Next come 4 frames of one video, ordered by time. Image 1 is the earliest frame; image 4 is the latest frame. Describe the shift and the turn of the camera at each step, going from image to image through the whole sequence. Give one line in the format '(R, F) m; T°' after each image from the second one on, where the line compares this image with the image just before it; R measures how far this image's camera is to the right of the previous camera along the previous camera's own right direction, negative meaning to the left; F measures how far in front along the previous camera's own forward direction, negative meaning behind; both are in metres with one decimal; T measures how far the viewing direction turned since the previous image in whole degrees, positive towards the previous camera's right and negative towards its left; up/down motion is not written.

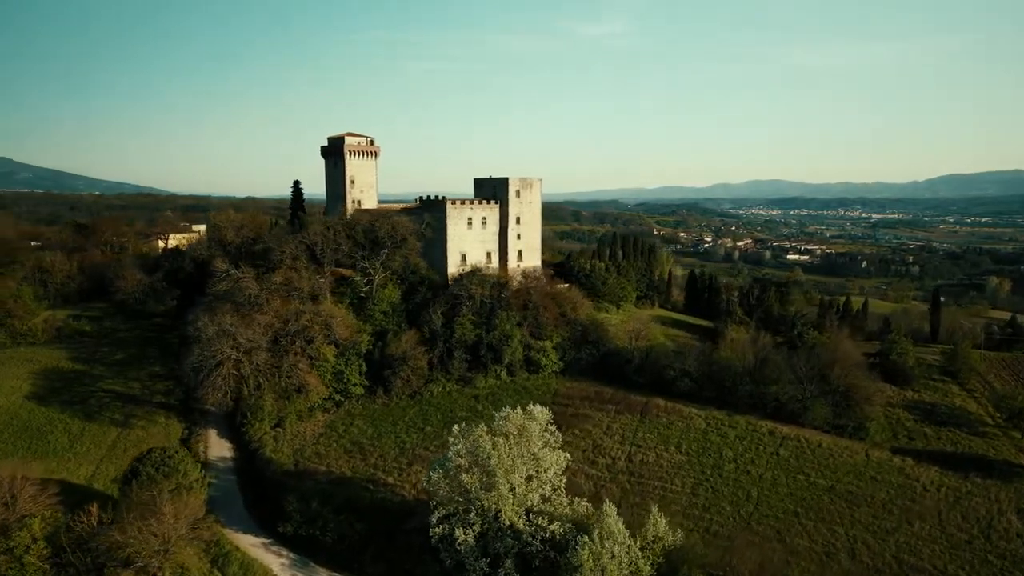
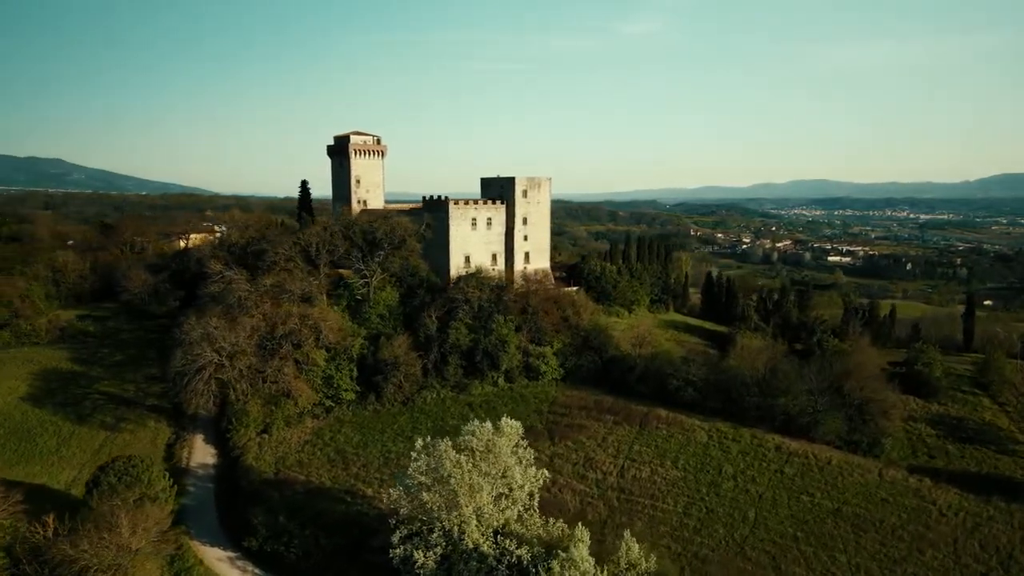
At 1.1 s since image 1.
(+1.9, +1.3) m; -3°
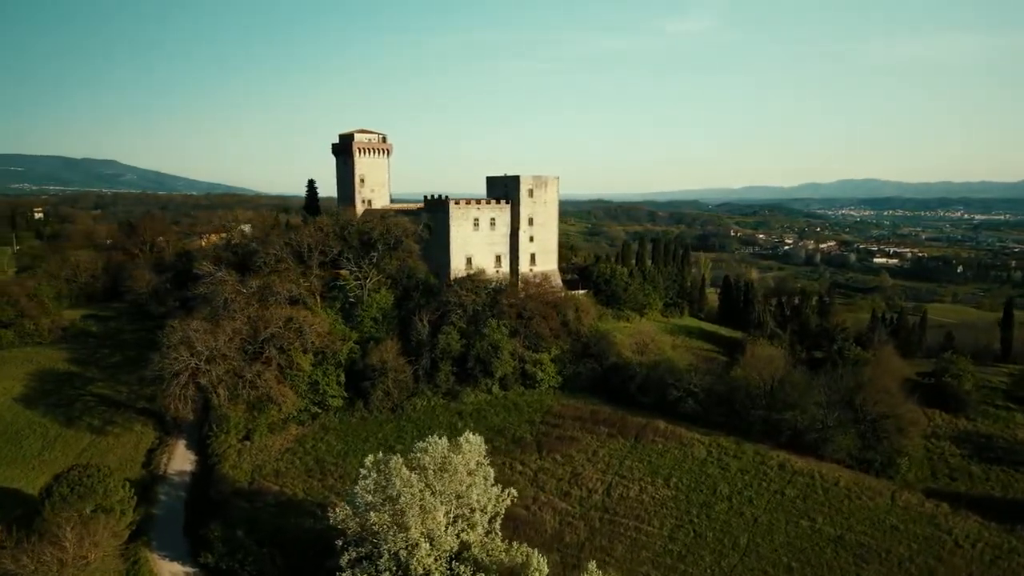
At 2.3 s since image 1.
(+2.1, +1.4) m; -3°
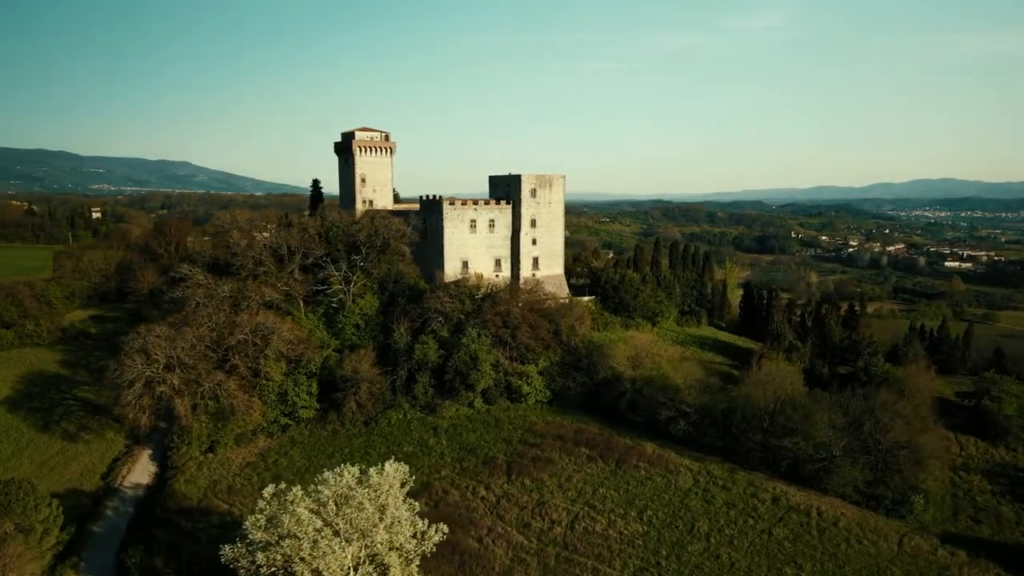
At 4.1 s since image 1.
(+3.3, +2.2) m; -4°
